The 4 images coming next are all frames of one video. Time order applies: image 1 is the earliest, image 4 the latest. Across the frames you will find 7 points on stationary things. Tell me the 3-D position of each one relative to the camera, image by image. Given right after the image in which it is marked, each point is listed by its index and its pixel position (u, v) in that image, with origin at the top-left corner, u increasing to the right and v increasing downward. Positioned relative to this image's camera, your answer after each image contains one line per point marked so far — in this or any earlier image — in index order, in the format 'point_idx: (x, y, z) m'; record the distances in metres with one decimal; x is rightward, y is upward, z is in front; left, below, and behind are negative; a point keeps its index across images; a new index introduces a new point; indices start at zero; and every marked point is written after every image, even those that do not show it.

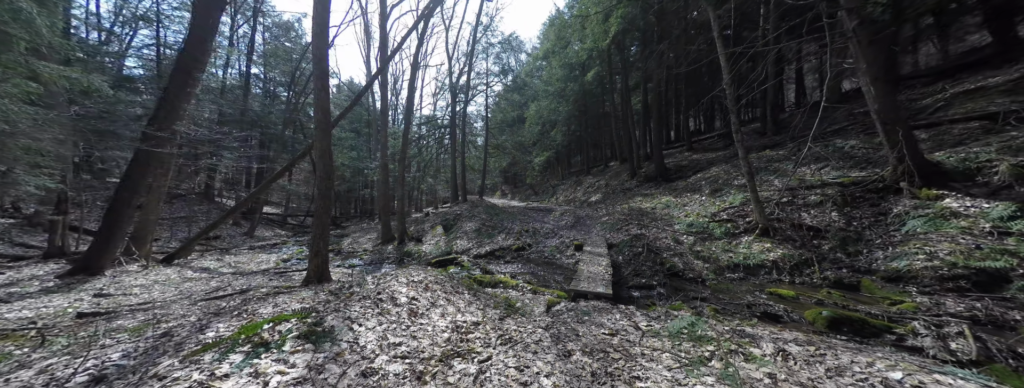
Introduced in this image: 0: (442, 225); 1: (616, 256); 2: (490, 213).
0: (-3.8, -1.7, +14.4) m
1: (+3.2, -1.9, +8.2) m
2: (-1.3, -1.1, +15.0) m
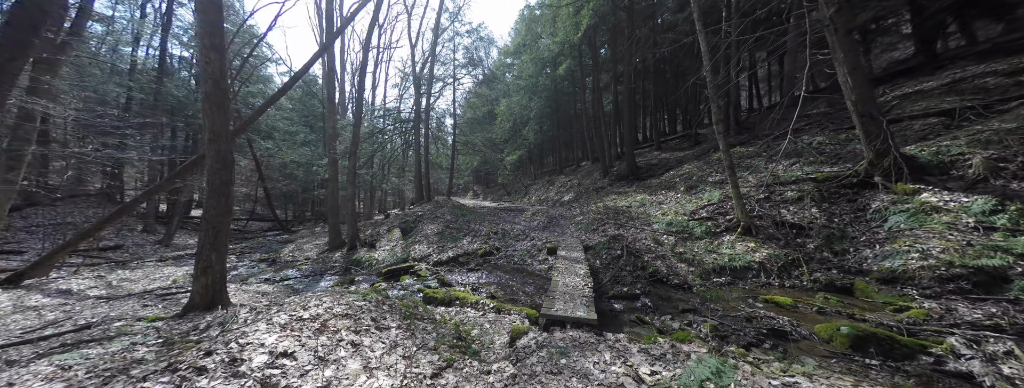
0: (-5.4, -1.6, +12.7) m
1: (+2.2, -1.8, +7.3) m
2: (-2.9, -1.0, +13.7) m
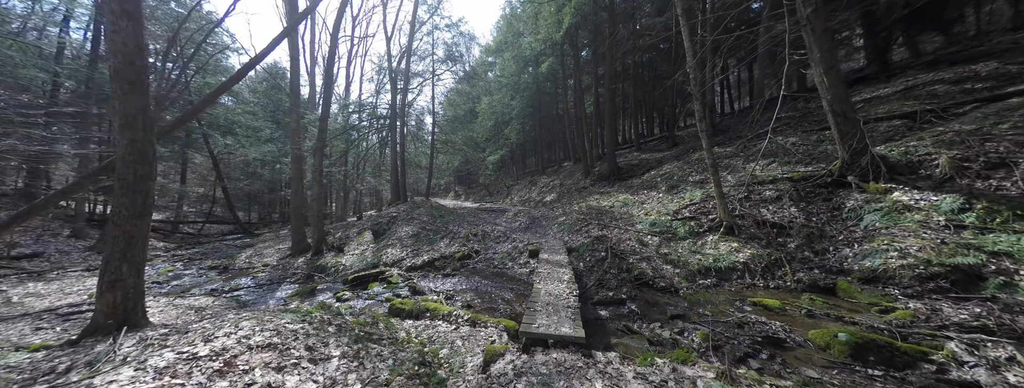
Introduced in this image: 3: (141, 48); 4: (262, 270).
0: (-6.3, -1.6, +11.9) m
1: (+1.7, -1.8, +6.9) m
2: (-3.9, -1.0, +13.0) m
3: (-5.6, +2.2, +4.0) m
4: (-10.0, -3.0, +10.6) m
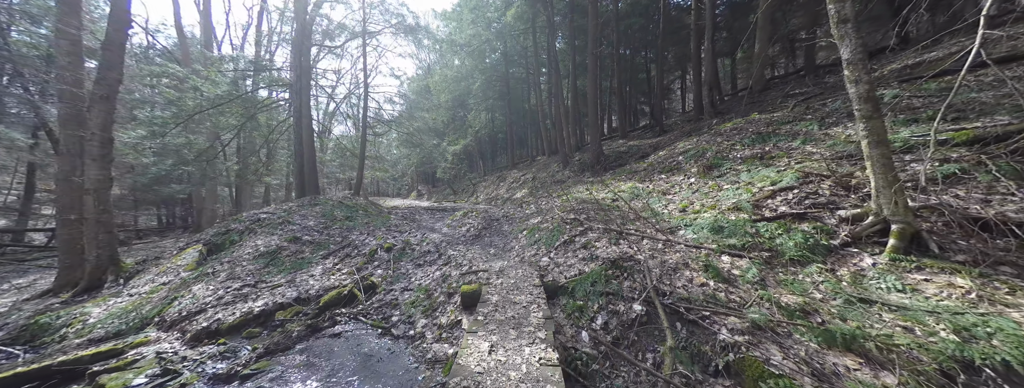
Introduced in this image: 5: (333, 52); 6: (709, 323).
0: (-7.8, -1.3, +6.9) m
1: (+0.6, -1.4, +2.7) m
2: (-5.5, -0.7, +8.2) m
3: (-6.4, +2.6, -0.9) m
4: (-11.3, -2.7, +5.2) m
5: (-10.2, +8.0, +15.1) m
6: (+1.8, -1.2, +2.5) m
